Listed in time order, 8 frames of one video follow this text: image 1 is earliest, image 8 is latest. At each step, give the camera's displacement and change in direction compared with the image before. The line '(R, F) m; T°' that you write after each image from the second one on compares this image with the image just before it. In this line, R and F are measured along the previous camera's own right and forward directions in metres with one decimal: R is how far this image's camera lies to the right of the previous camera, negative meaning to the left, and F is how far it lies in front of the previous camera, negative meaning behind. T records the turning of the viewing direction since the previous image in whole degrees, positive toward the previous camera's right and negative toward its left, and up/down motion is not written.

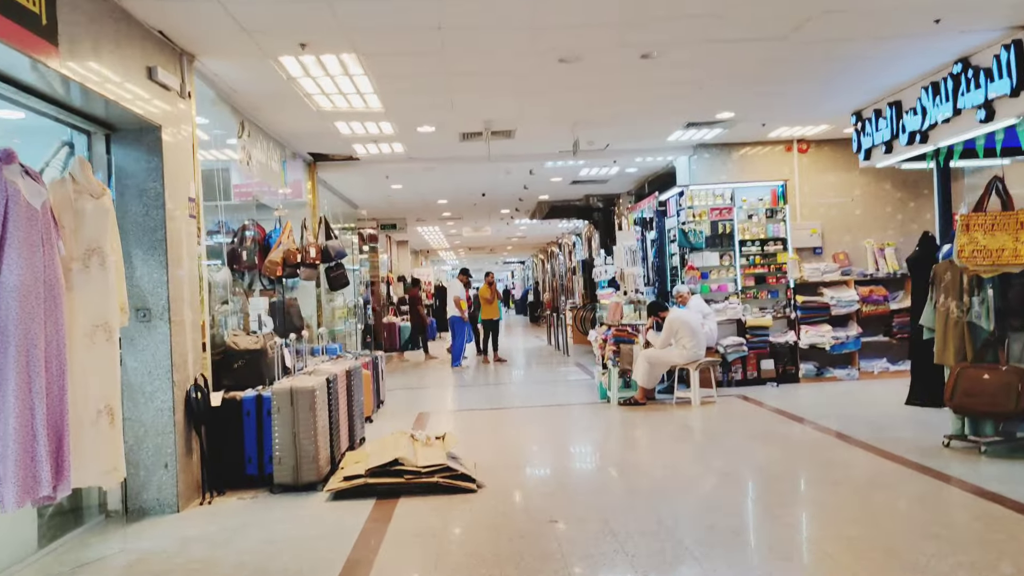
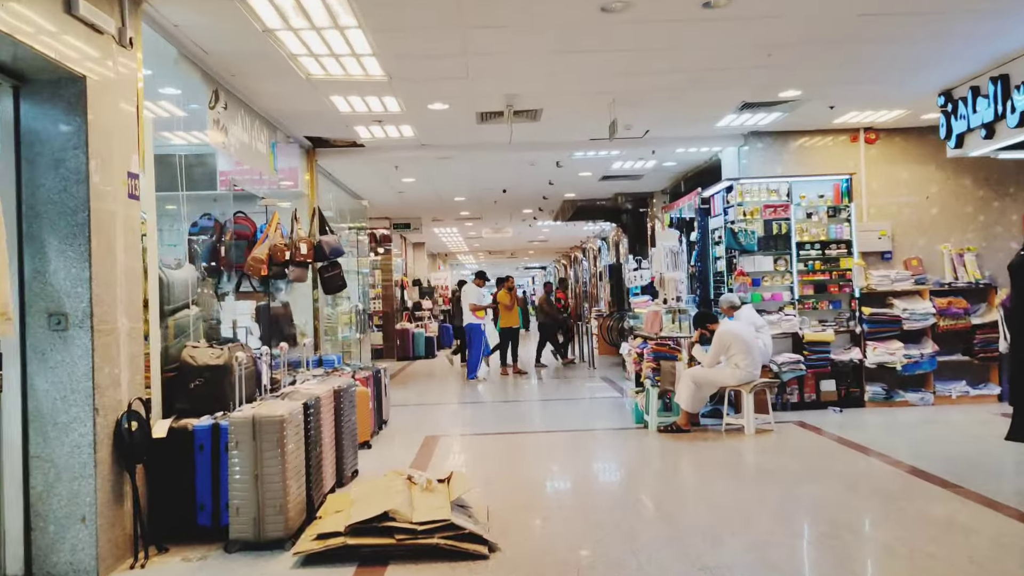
(0.0, +1.0) m; -1°
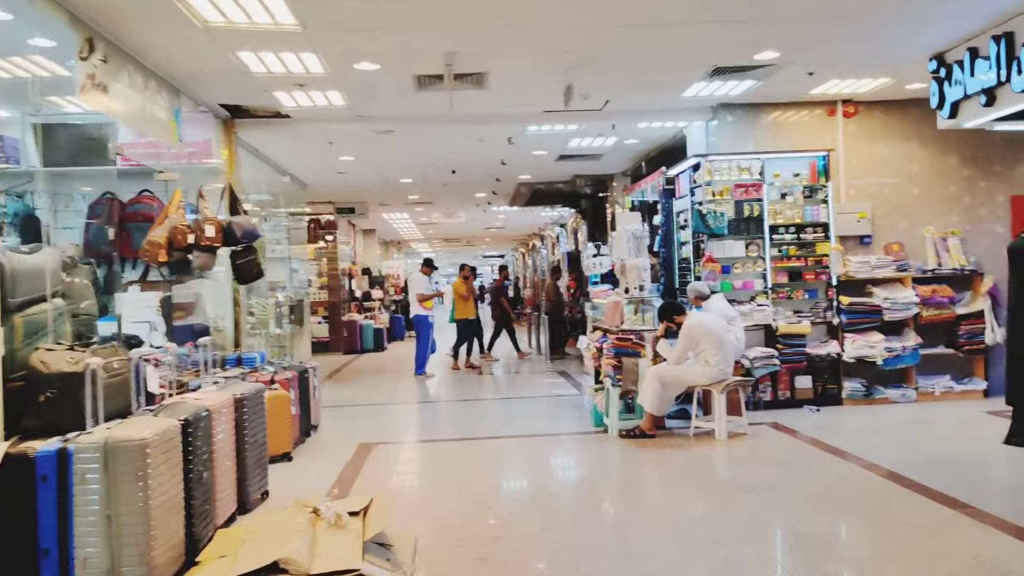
(+0.1, +0.7) m; +3°
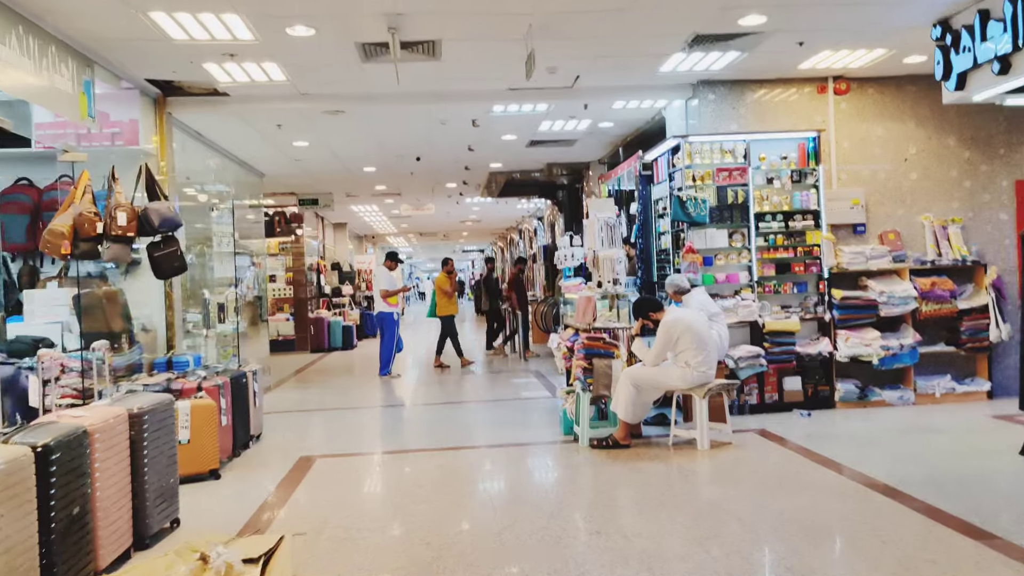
(+0.2, +0.6) m; +1°
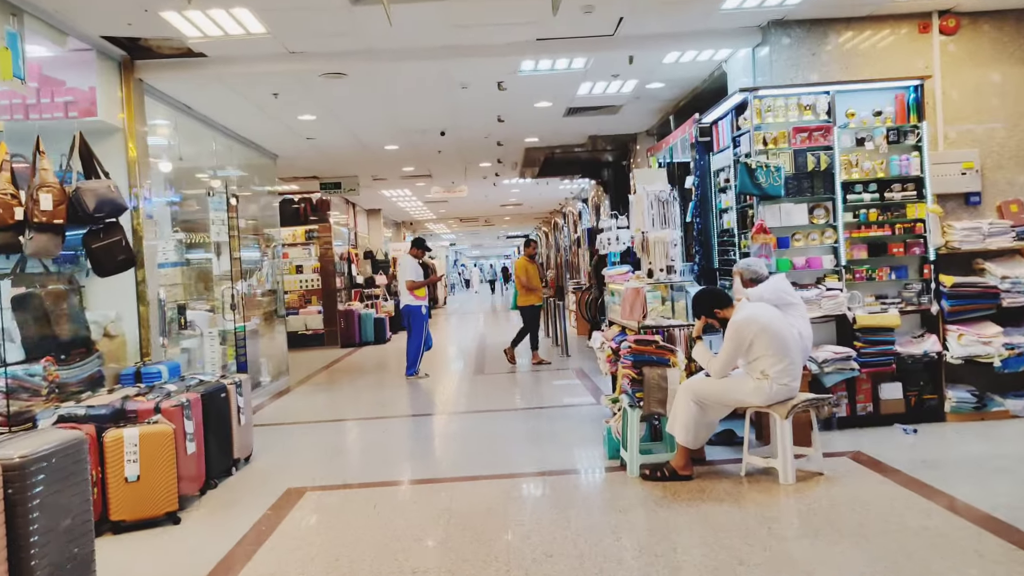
(+0.1, +1.0) m; -3°
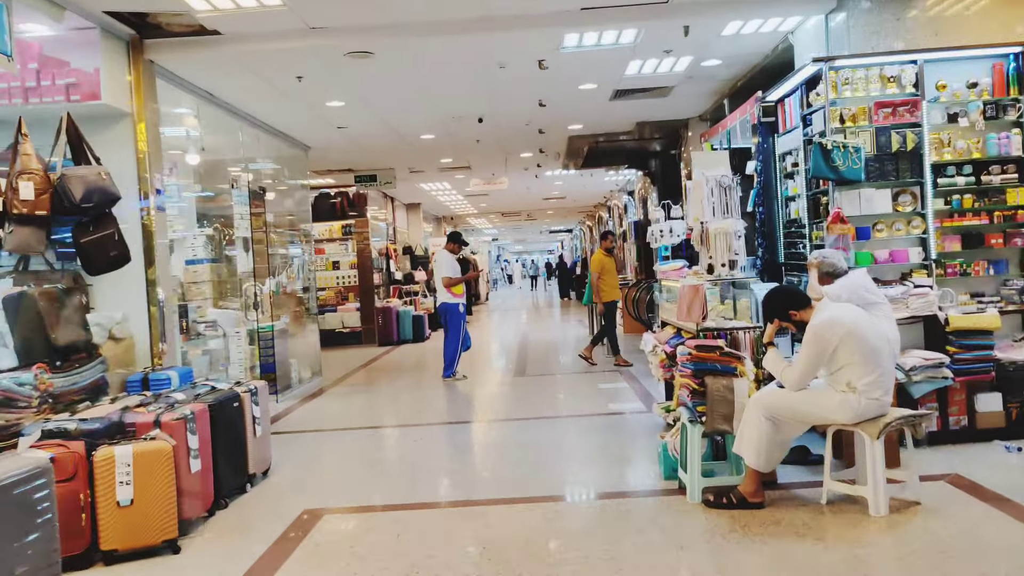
(0.0, +0.5) m; -3°
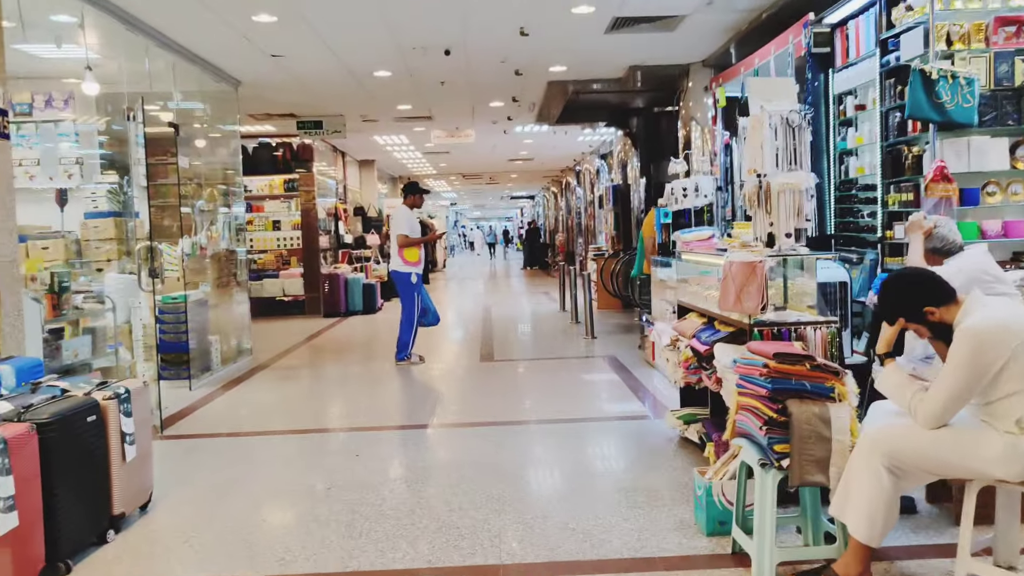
(-0.1, +1.3) m; +3°
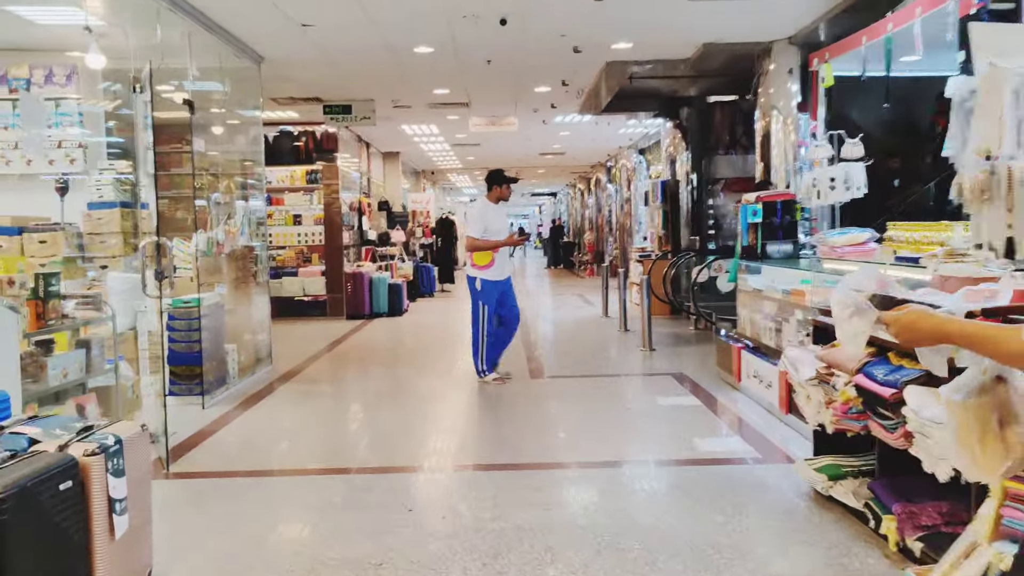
(-0.3, +0.9) m; -1°
